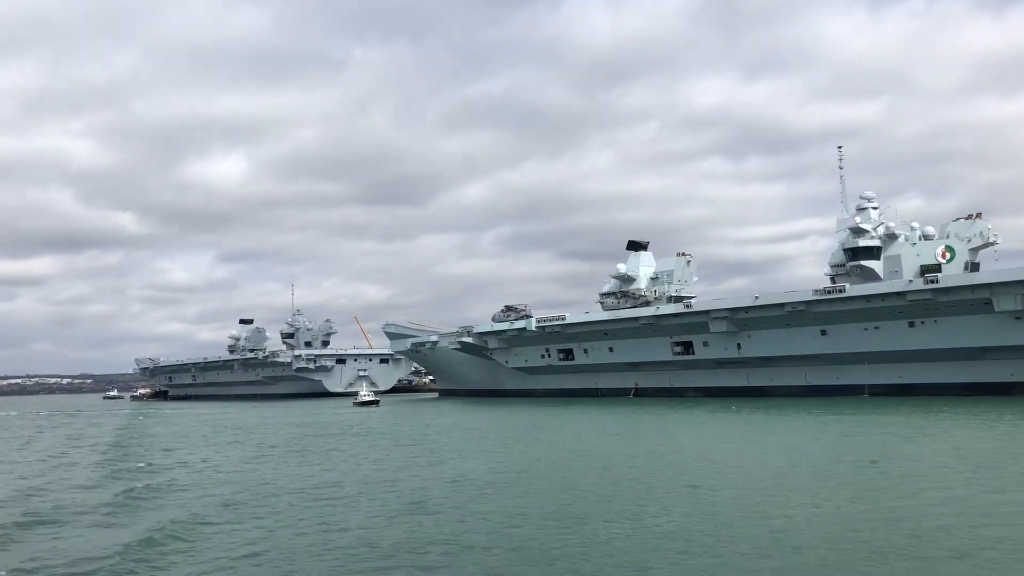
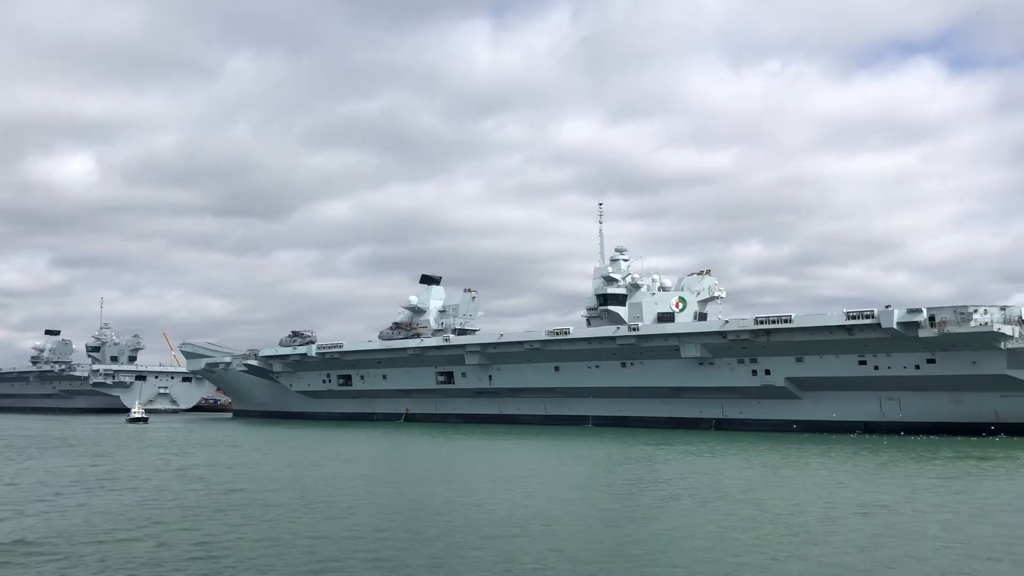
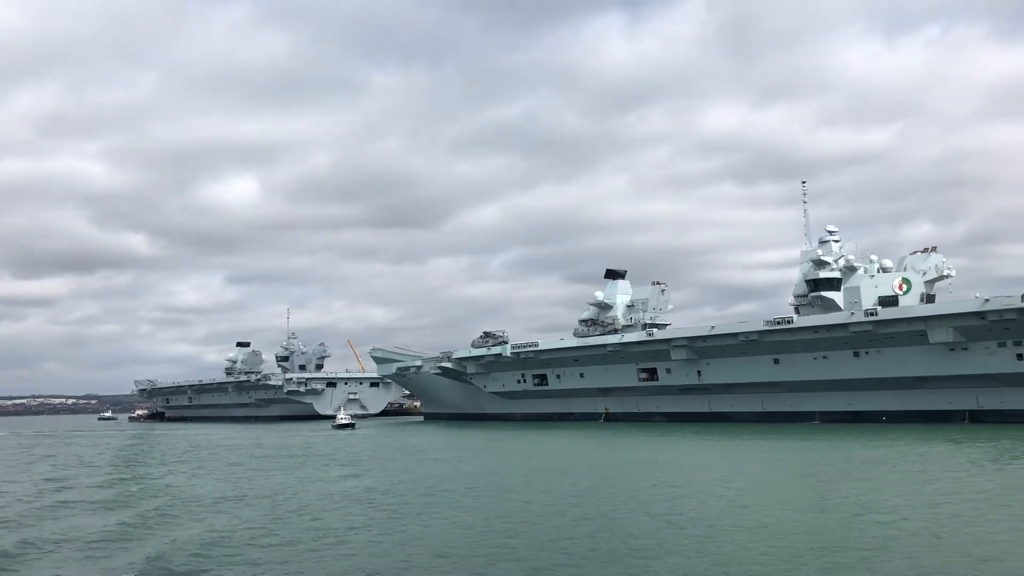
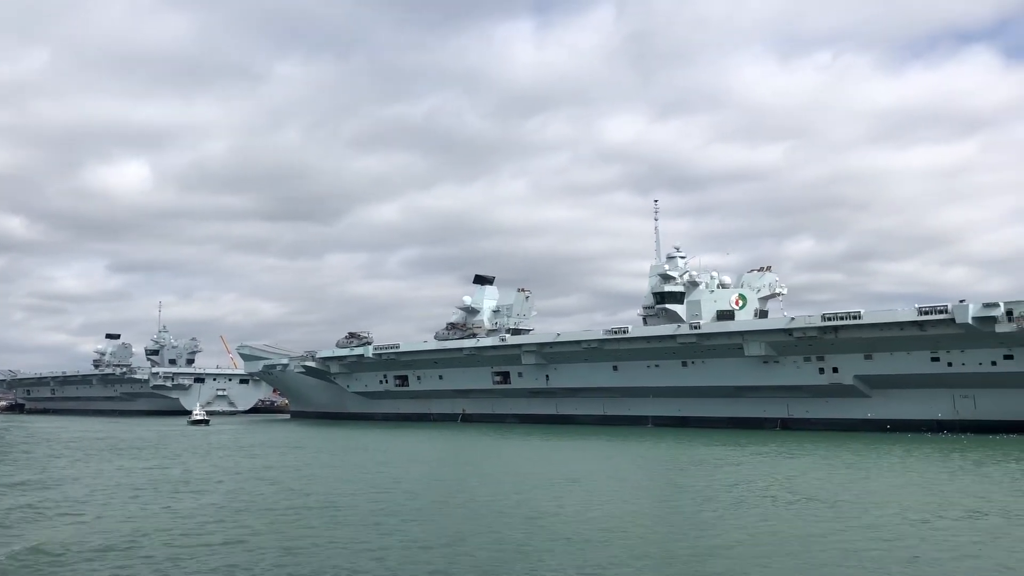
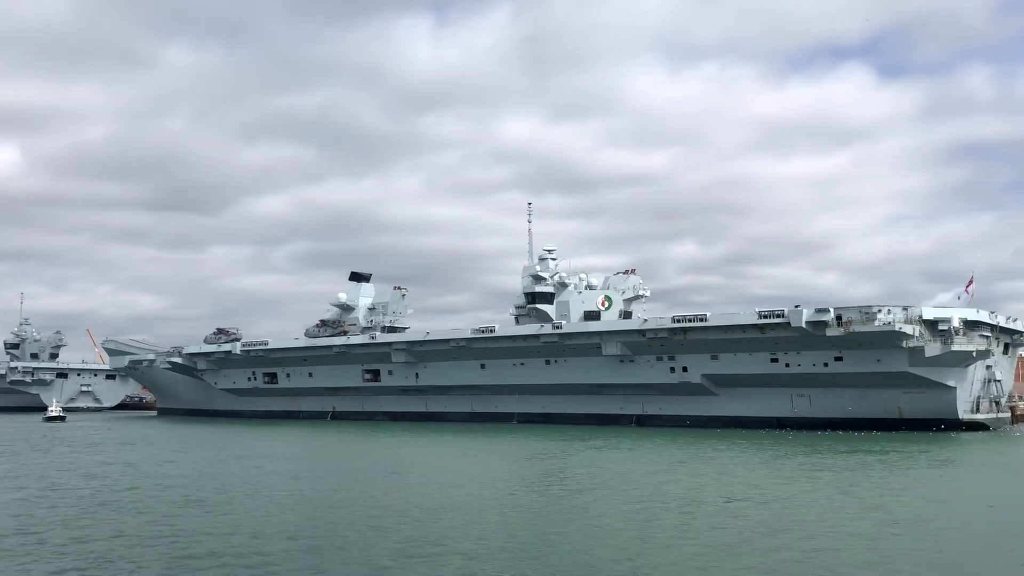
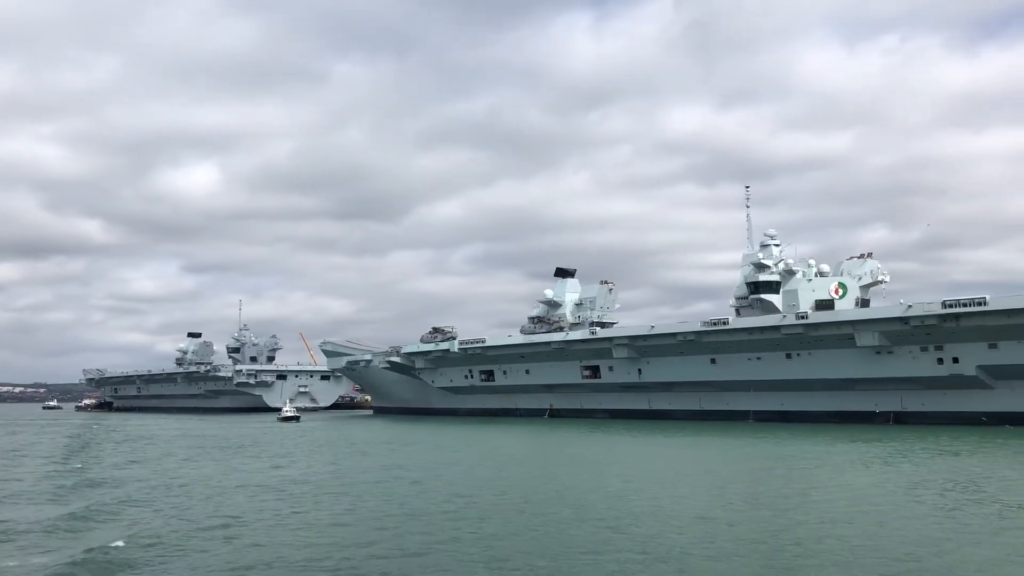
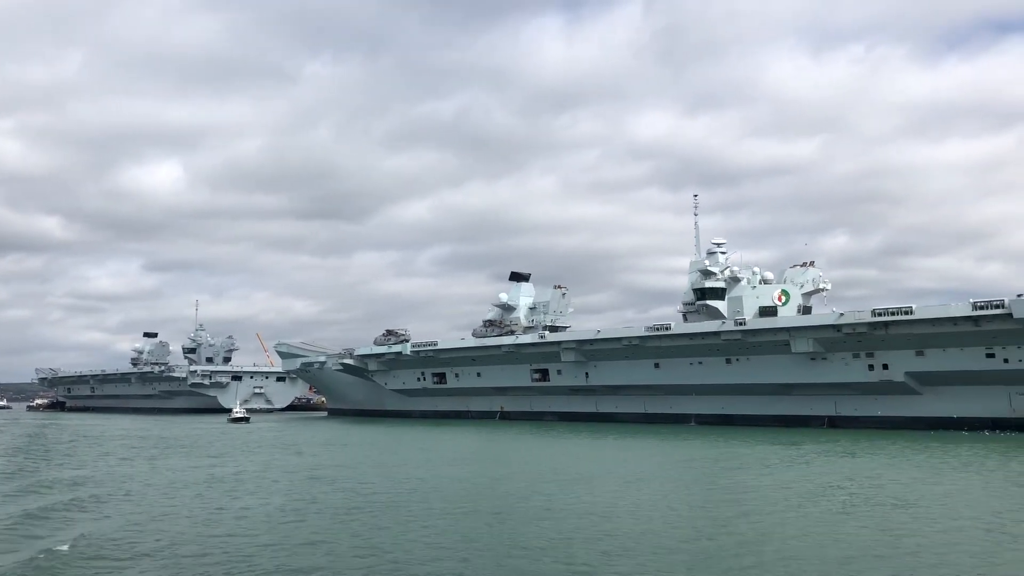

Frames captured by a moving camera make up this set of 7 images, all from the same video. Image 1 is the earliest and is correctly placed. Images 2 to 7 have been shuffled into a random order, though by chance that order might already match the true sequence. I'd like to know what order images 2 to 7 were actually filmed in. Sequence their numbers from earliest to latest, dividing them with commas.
3, 6, 7, 4, 2, 5
